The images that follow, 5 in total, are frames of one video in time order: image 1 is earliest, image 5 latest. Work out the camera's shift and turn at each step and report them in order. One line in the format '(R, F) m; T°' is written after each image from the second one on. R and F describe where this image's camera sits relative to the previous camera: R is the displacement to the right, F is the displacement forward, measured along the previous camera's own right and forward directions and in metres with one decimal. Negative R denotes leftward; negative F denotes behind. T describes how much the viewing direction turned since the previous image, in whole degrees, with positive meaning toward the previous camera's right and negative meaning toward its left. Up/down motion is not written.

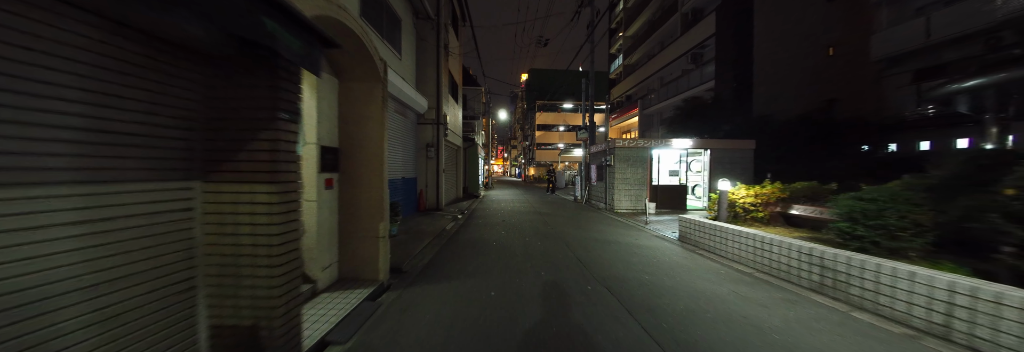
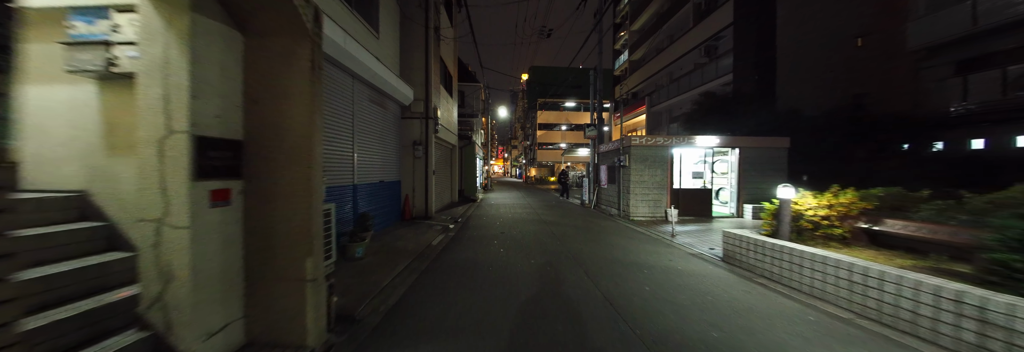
(0.0, +1.4) m; 0°
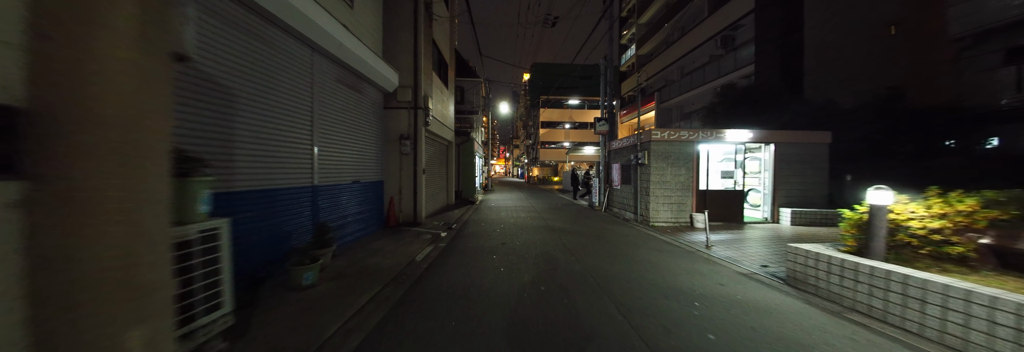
(0.0, +1.2) m; 0°
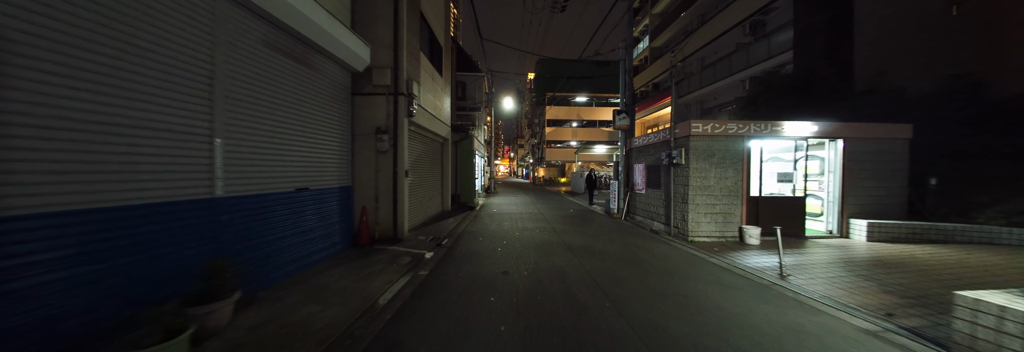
(0.0, +1.5) m; -1°
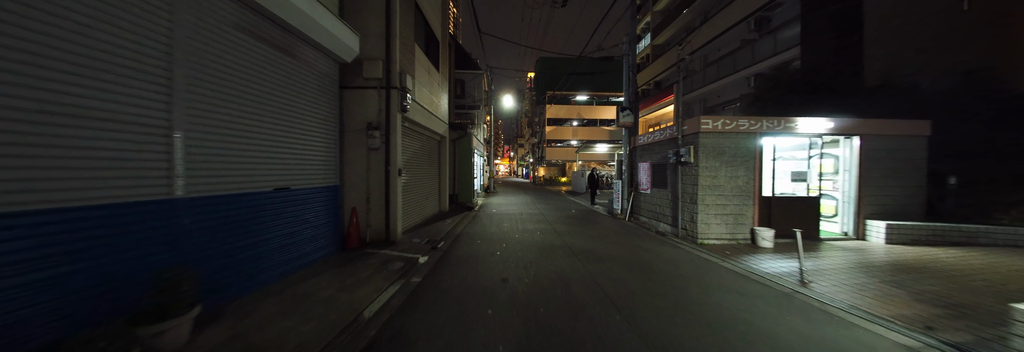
(0.0, +0.3) m; 0°
